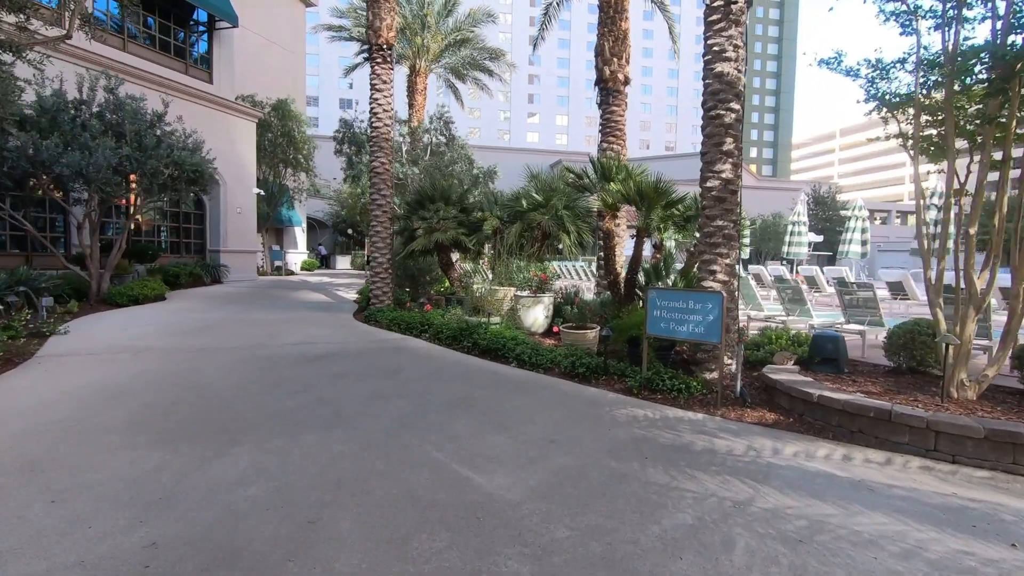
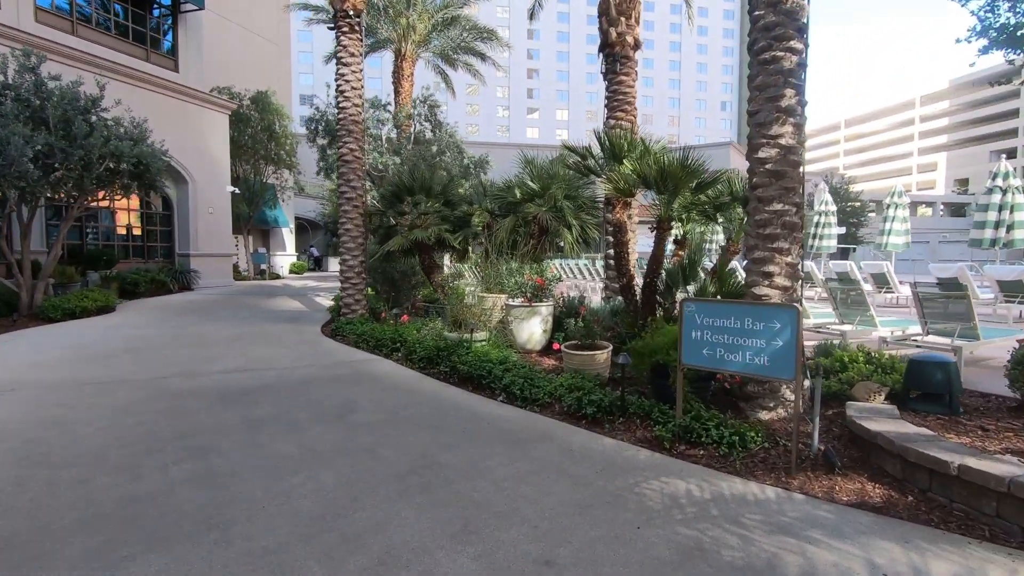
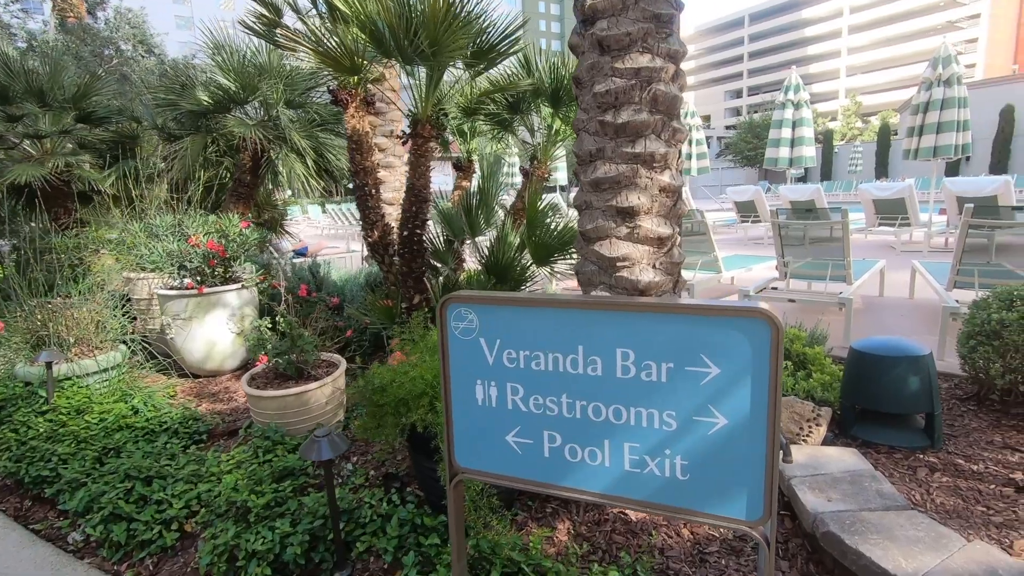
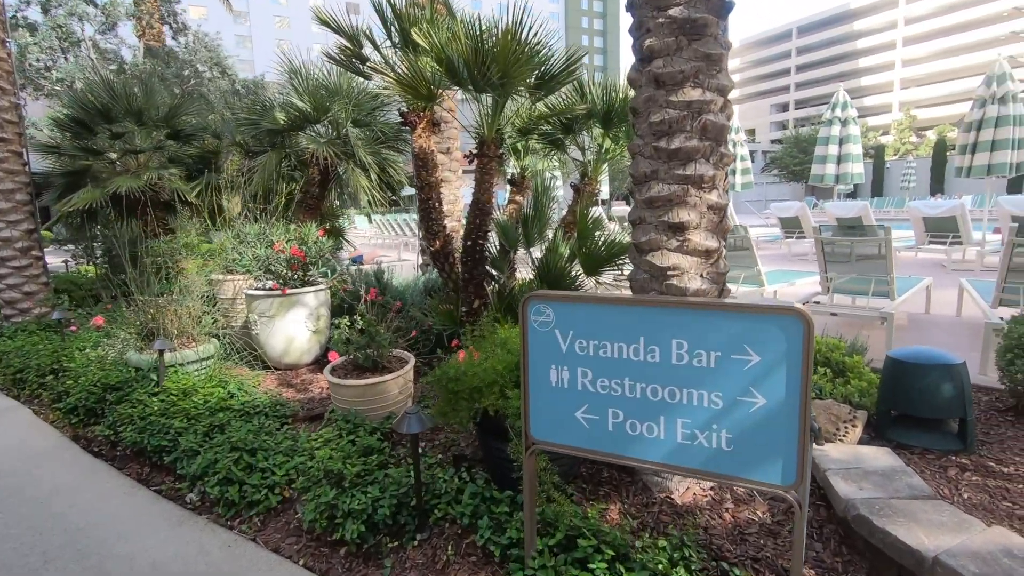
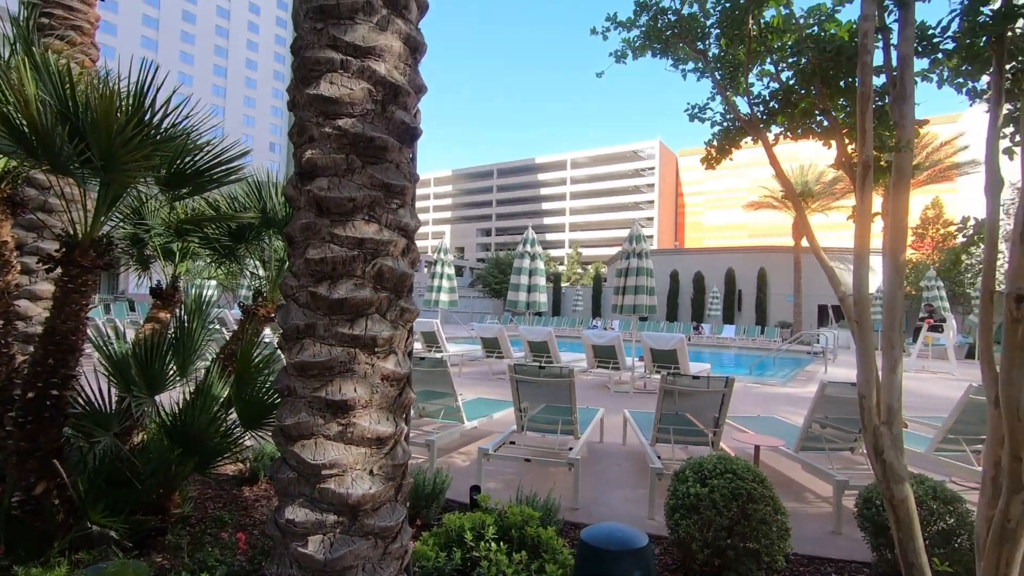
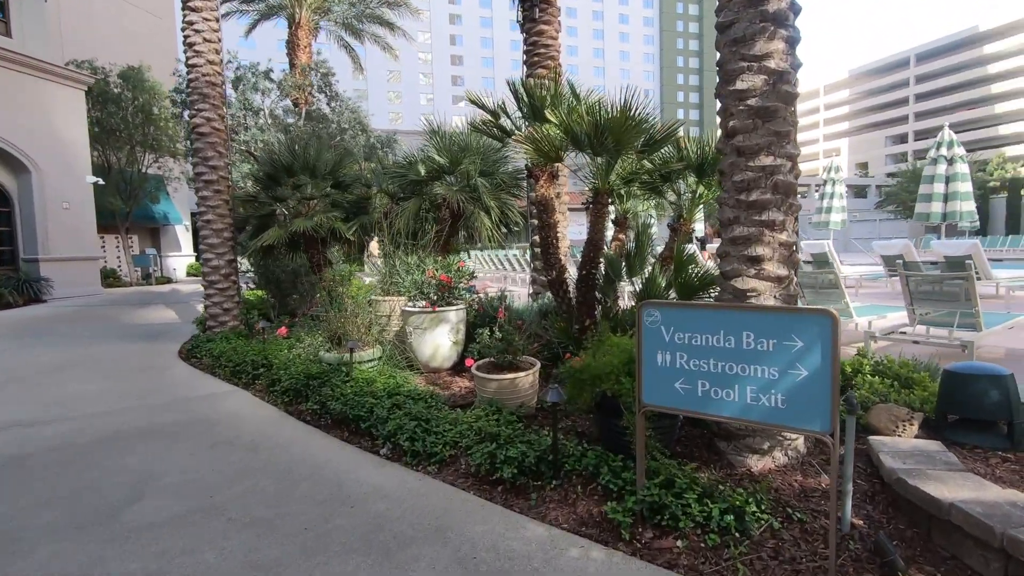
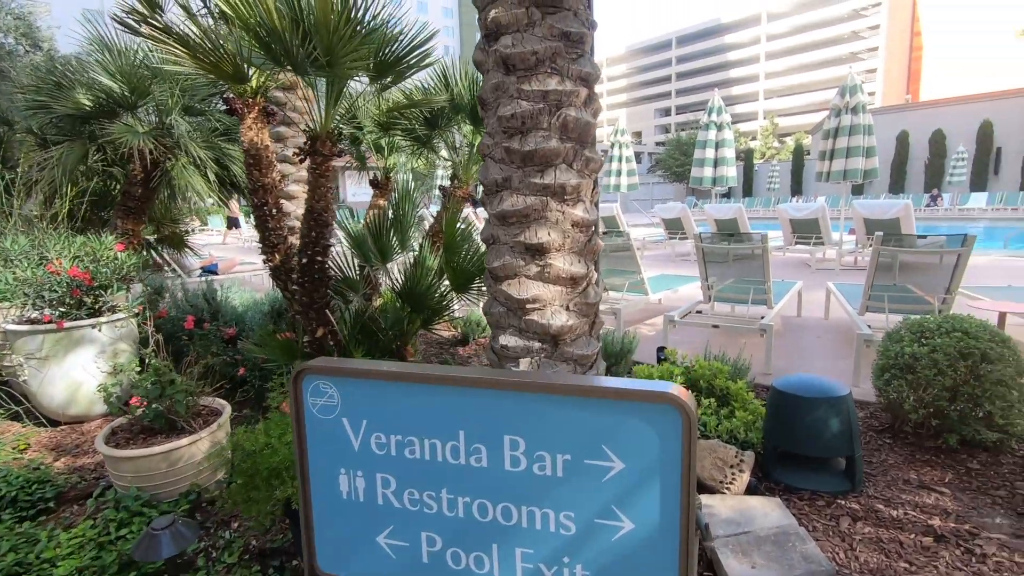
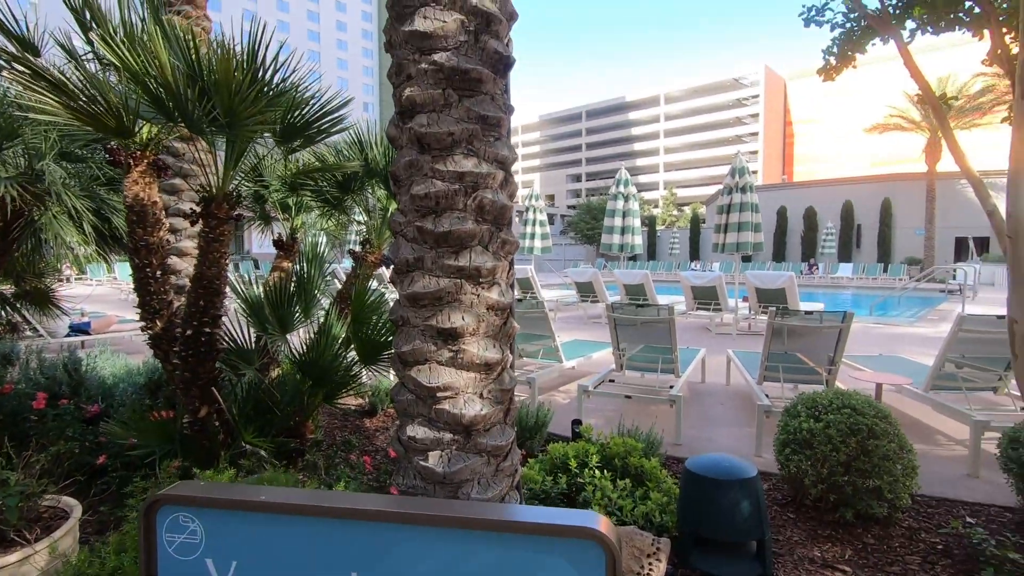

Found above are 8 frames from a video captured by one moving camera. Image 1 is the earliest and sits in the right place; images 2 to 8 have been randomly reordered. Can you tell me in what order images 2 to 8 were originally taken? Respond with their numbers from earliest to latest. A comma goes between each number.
2, 6, 4, 3, 7, 8, 5
